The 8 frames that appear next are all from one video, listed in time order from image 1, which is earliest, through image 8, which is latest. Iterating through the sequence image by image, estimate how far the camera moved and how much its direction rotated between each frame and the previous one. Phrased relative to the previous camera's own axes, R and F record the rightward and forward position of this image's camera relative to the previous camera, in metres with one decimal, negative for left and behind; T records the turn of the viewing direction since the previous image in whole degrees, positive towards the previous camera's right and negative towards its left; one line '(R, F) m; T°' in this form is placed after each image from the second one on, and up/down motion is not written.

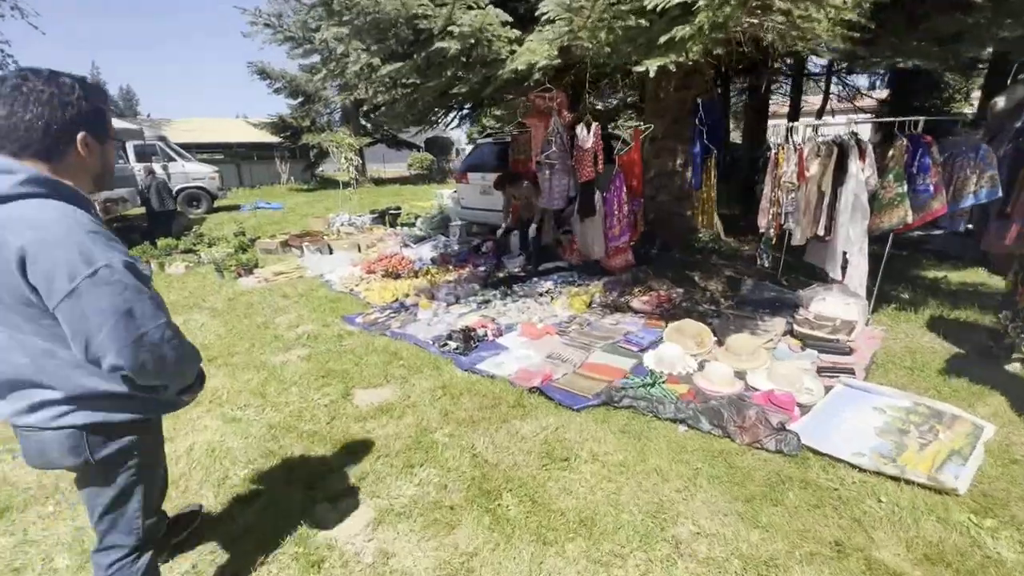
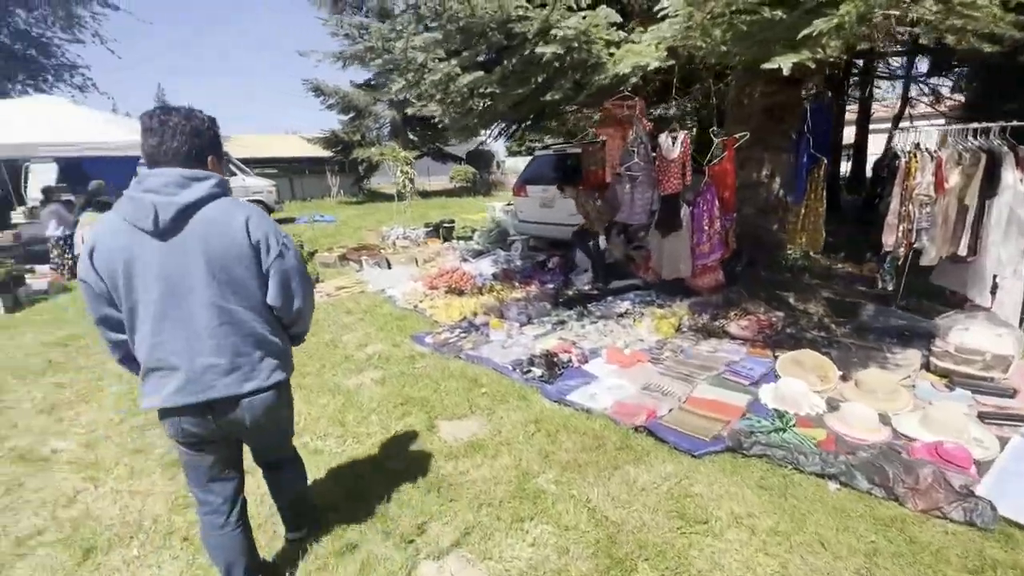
(-0.5, +0.3) m; -4°
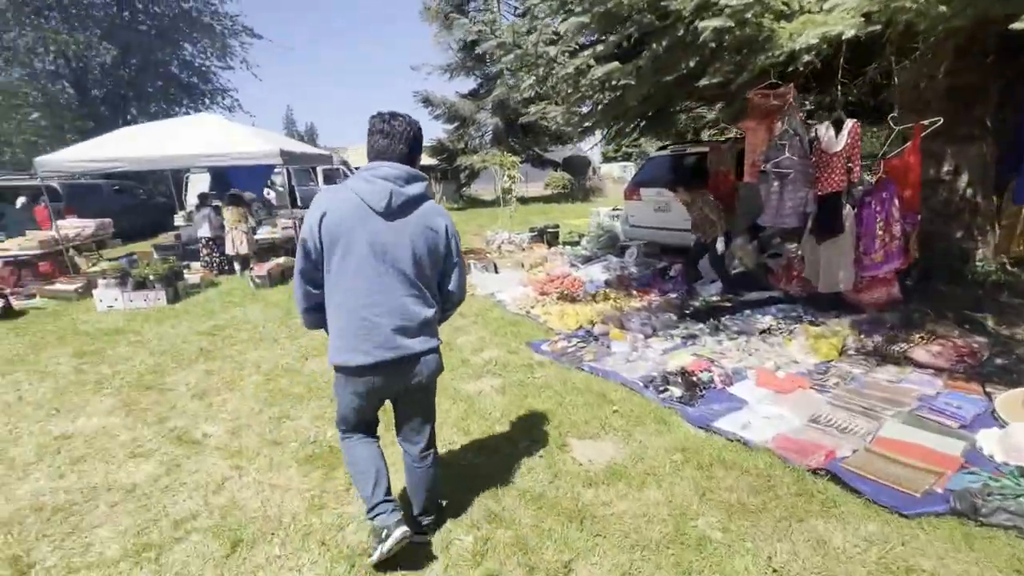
(-0.4, +0.3) m; -11°
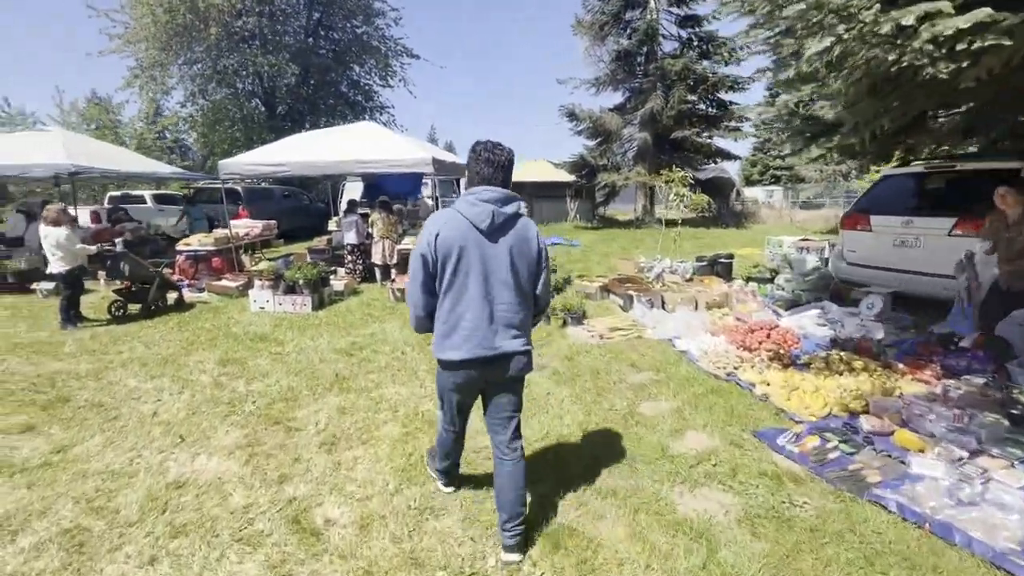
(-0.8, +1.2) m; -14°
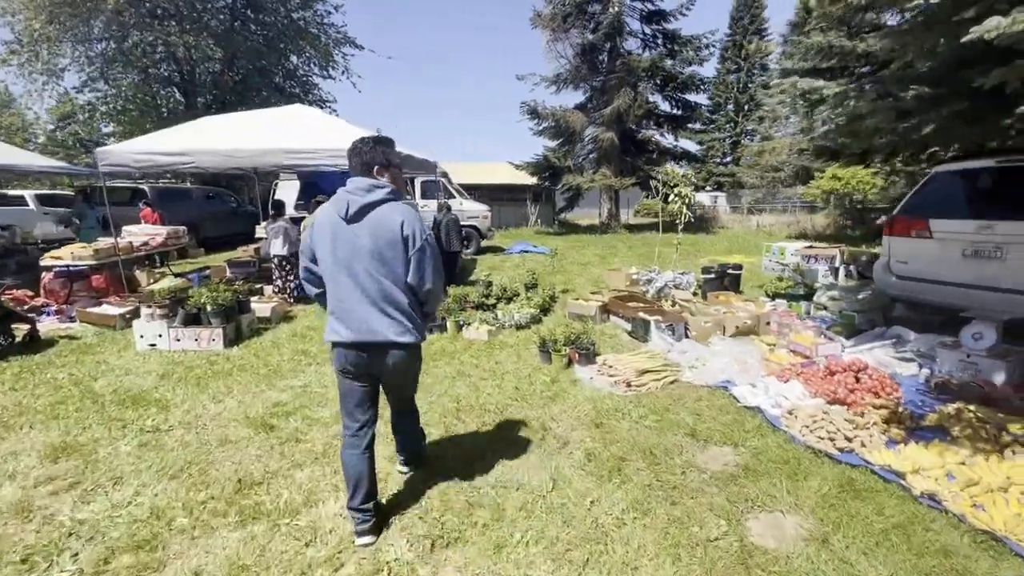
(-0.4, +1.7) m; +6°
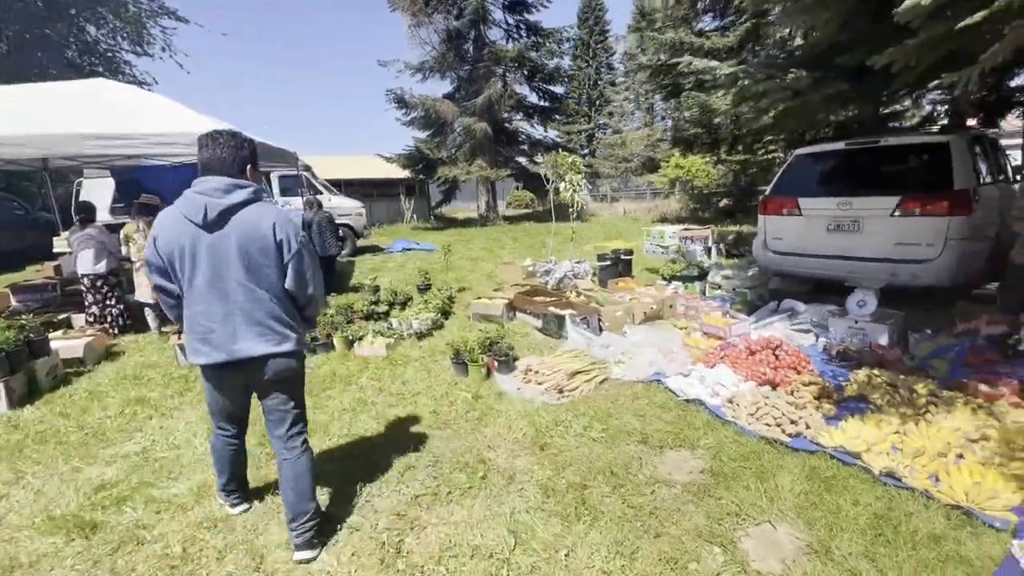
(-0.3, +0.7) m; +15°
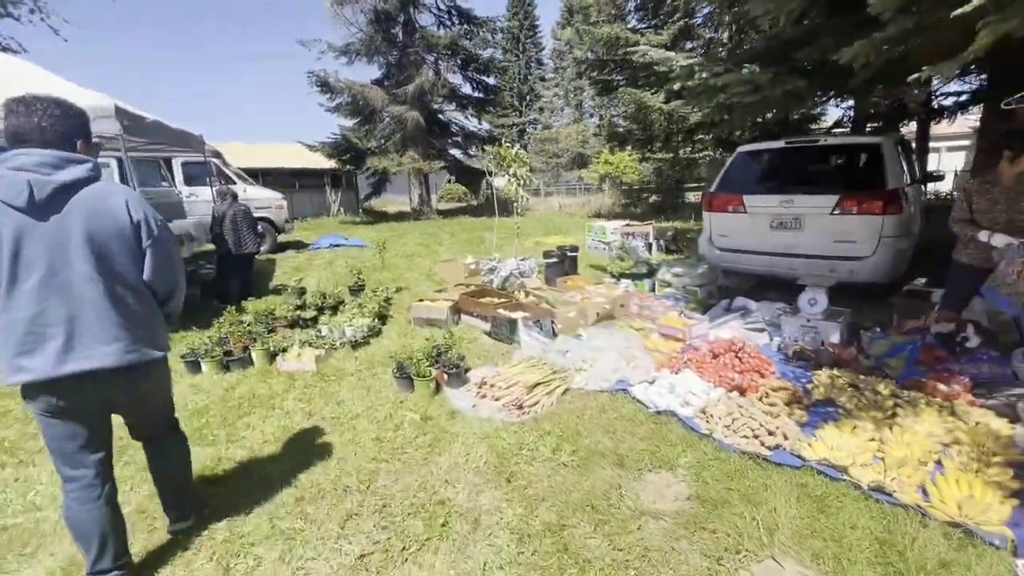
(-0.2, +0.4) m; +8°
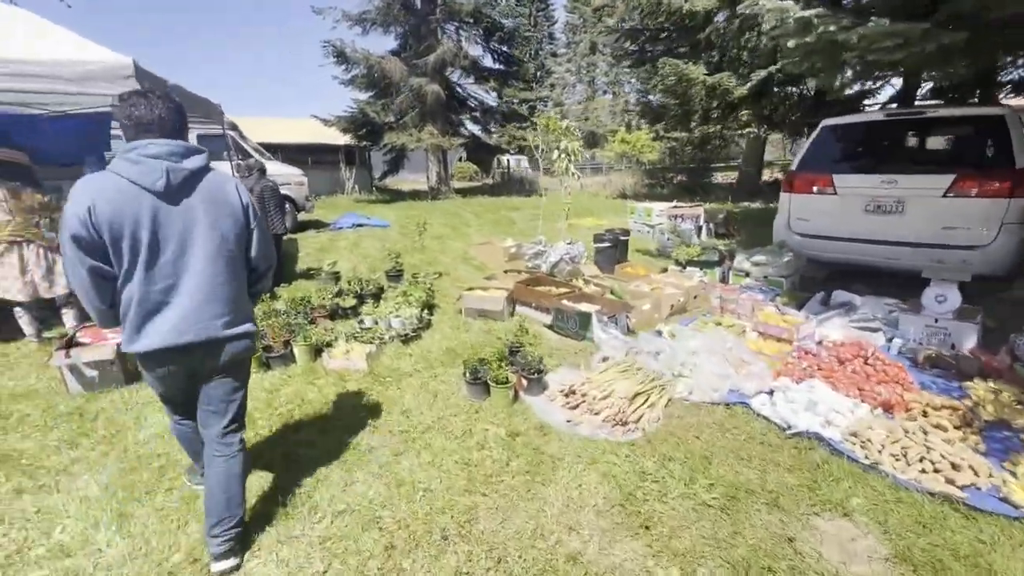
(-0.6, +0.6) m; -1°
